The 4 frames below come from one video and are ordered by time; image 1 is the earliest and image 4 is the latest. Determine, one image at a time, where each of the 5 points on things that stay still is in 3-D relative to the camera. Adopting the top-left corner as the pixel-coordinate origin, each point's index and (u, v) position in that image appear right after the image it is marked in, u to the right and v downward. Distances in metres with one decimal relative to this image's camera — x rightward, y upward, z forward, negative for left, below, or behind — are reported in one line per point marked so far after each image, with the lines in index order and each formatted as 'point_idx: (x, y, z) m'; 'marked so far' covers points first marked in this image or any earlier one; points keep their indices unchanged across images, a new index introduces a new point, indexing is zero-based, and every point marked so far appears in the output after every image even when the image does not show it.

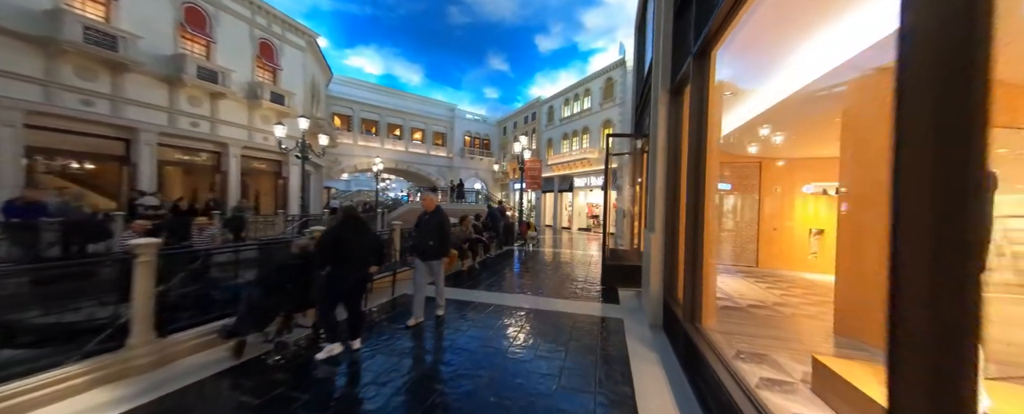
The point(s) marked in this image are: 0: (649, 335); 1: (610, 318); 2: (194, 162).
0: (+1.9, -1.8, +4.2) m
1: (+1.6, -1.8, +4.8) m
2: (-11.7, +1.7, +11.2) m
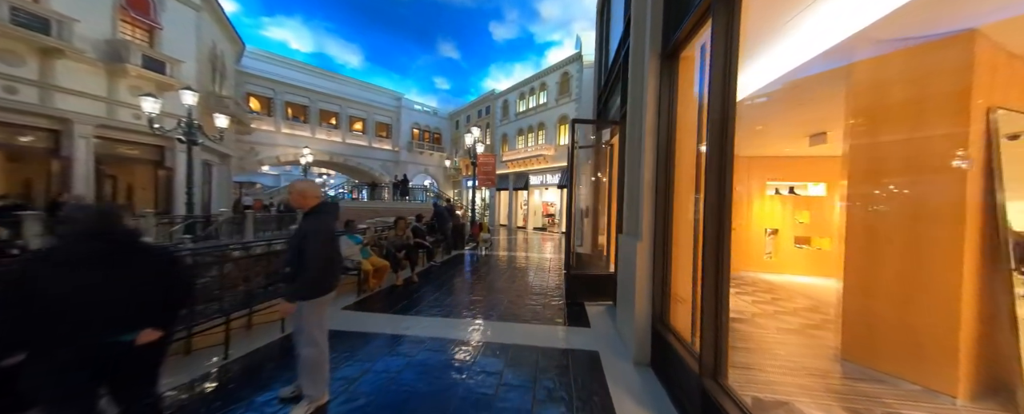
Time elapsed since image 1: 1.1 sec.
0: (+1.3, -1.8, +3.2) m
1: (+0.9, -1.8, +3.7) m
2: (-13.2, +1.7, +8.0) m
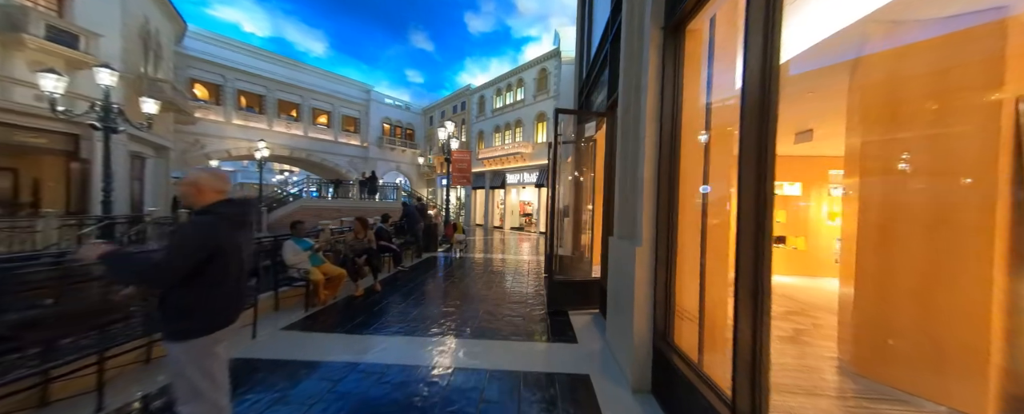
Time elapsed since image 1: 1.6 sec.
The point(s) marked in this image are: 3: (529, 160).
0: (+1.1, -1.8, +2.7) m
1: (+0.6, -1.8, +3.2) m
2: (-13.7, +1.7, +6.4) m
3: (+1.1, +2.9, +18.8) m
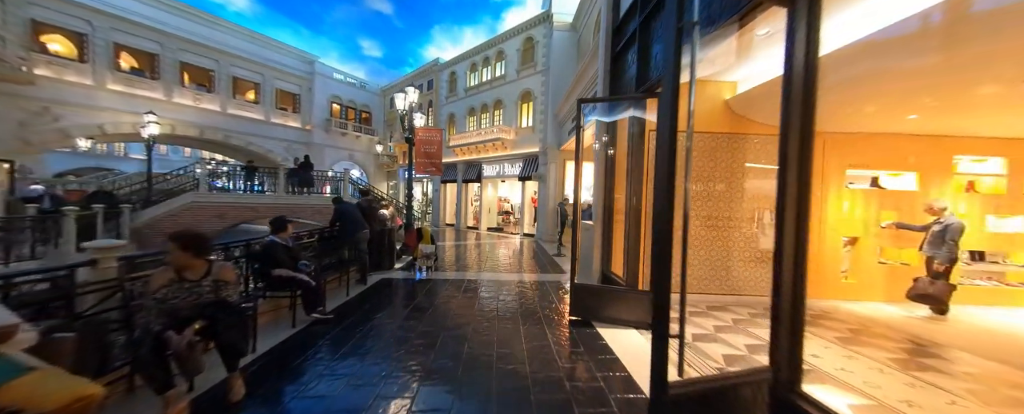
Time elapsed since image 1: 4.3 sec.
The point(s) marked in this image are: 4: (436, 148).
0: (+1.6, -1.8, -0.2) m
1: (+1.1, -1.8, +0.3) m
2: (-13.5, +1.7, +1.9) m
3: (0.0, +3.0, +15.7) m
4: (-2.4, +1.9, +9.6) m
